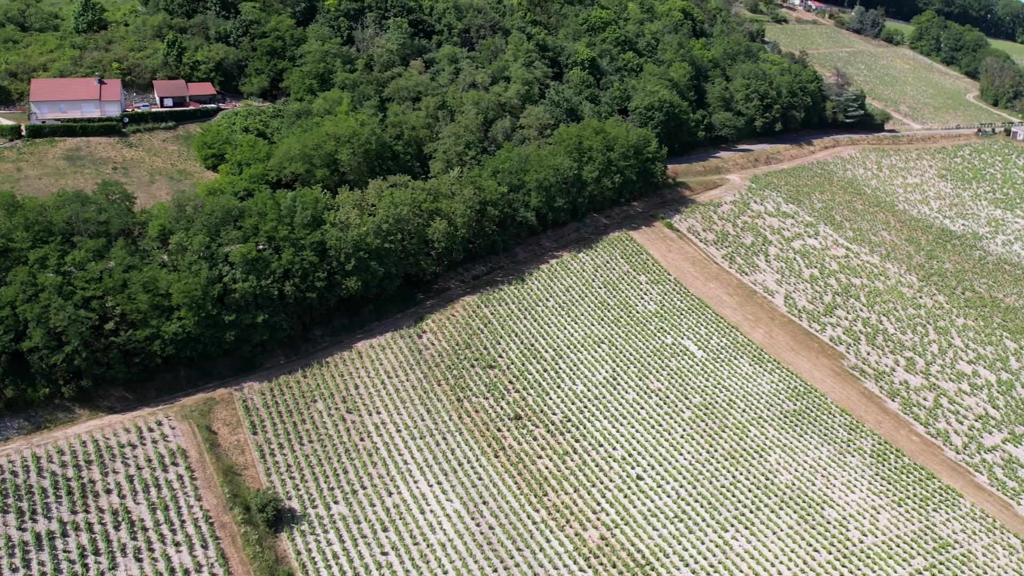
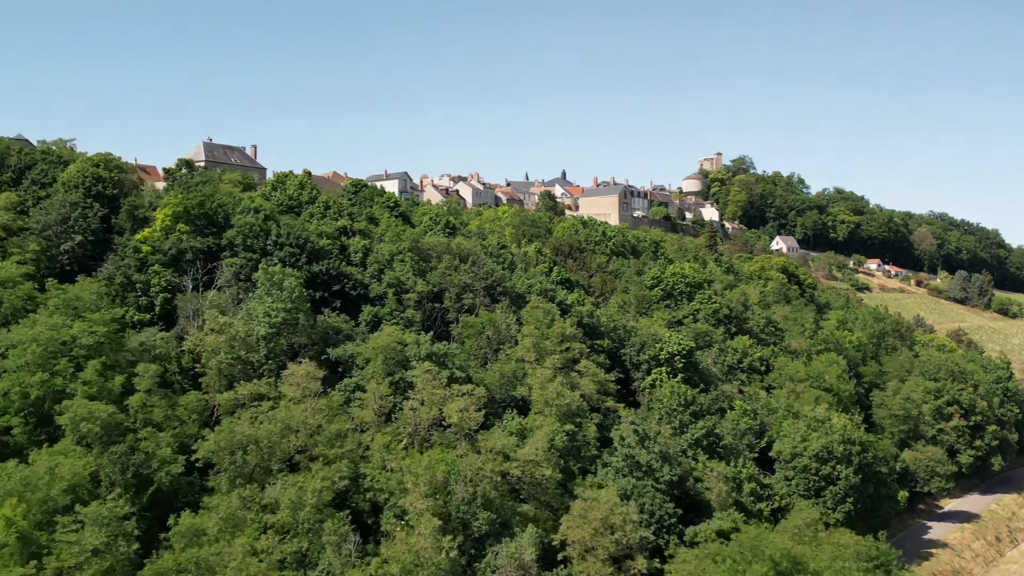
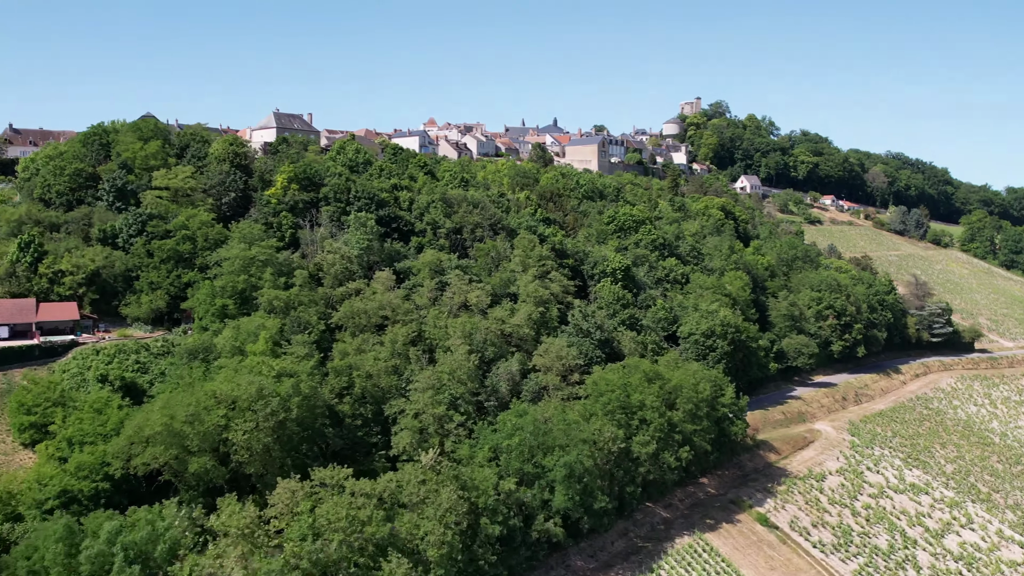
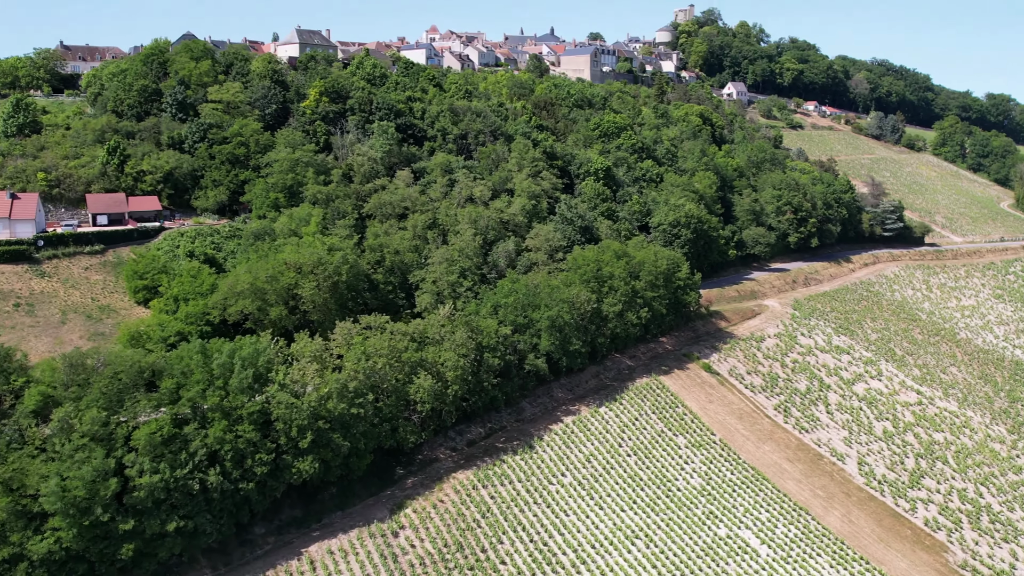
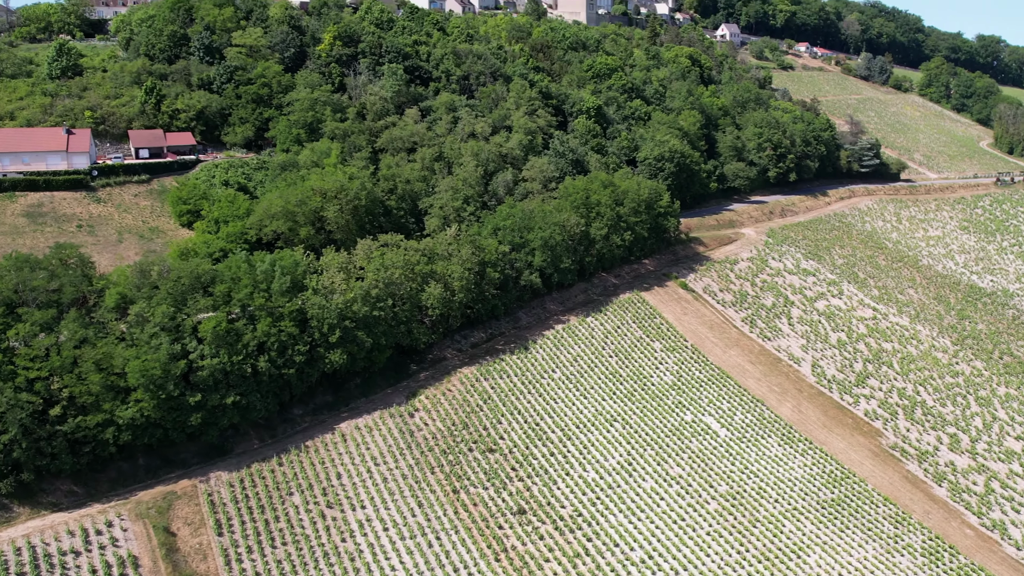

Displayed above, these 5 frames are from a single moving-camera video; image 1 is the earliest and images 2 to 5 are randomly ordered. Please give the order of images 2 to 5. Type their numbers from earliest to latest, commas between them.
5, 4, 3, 2
